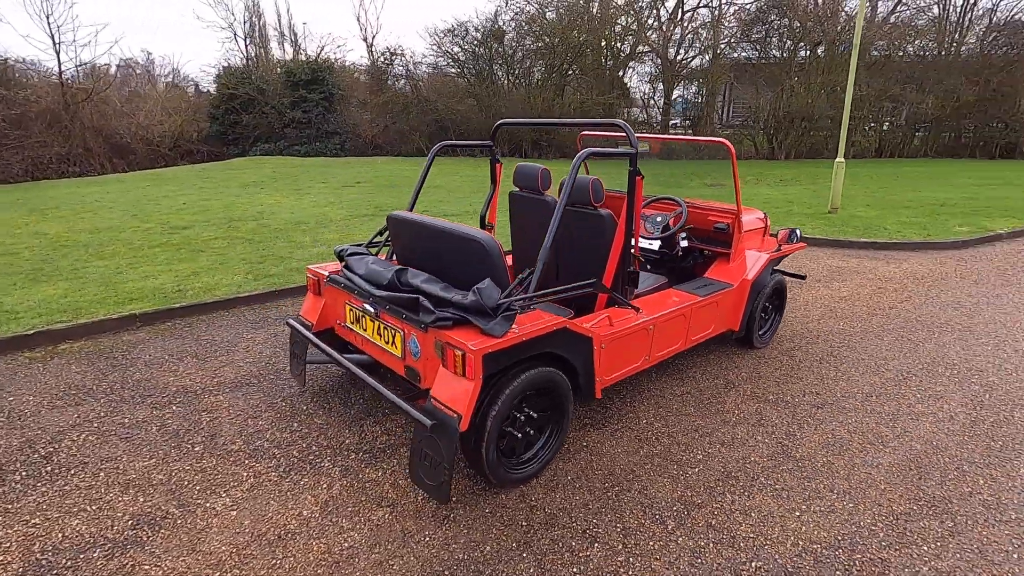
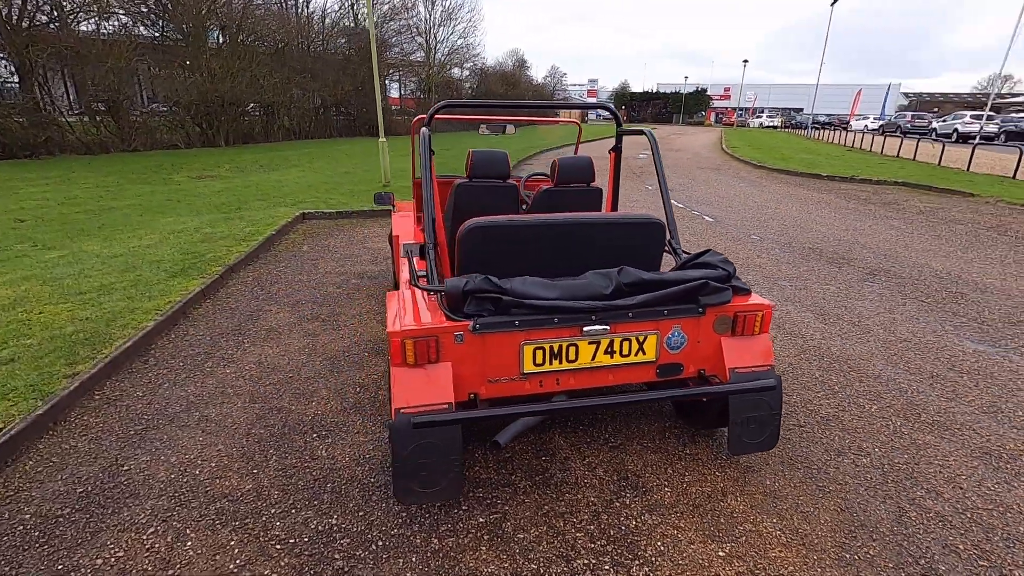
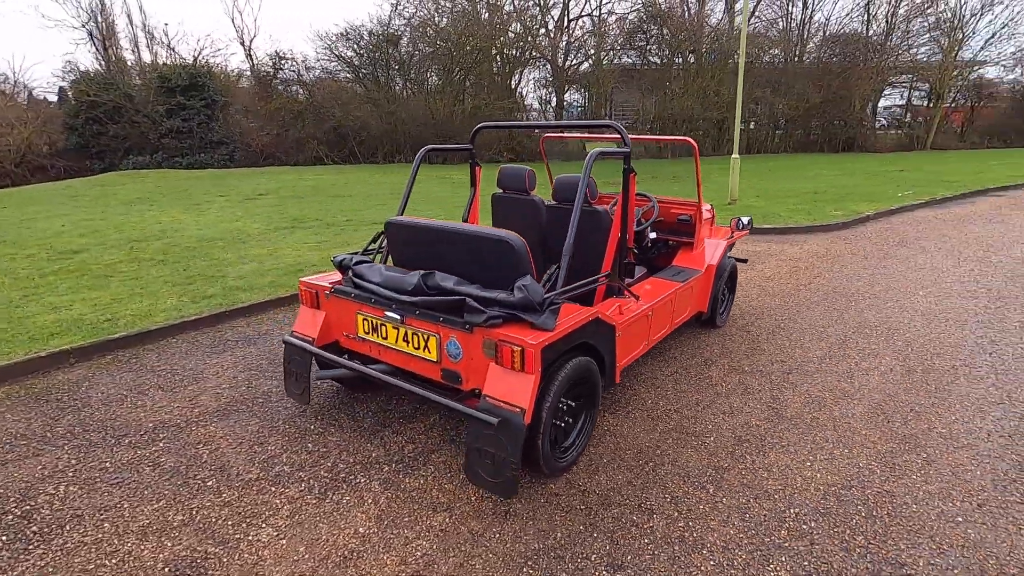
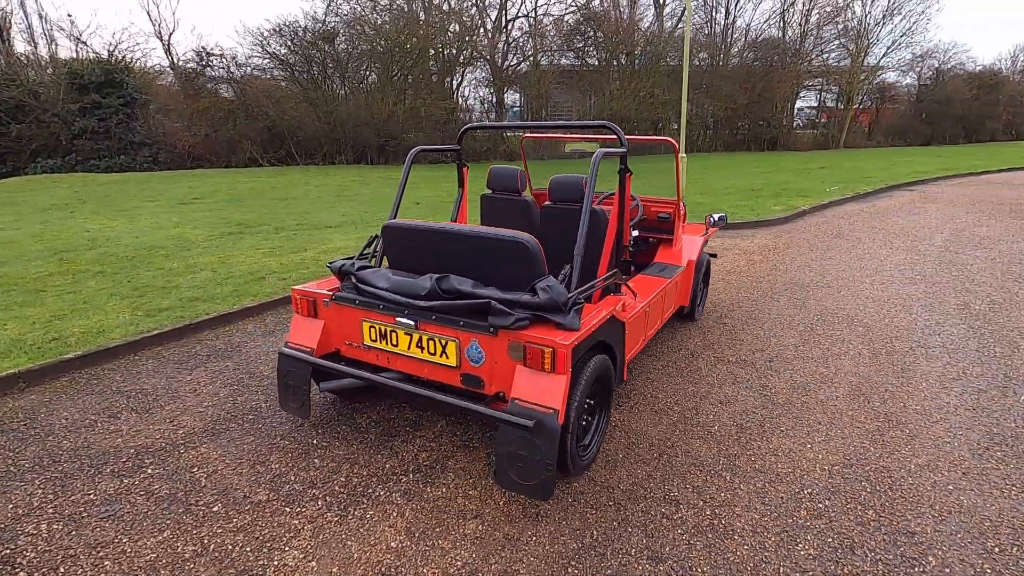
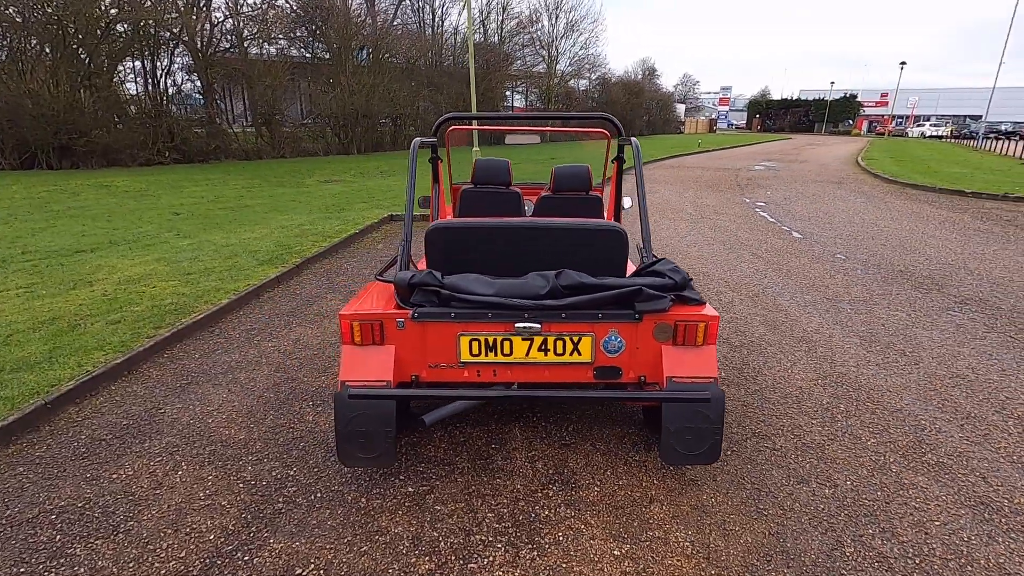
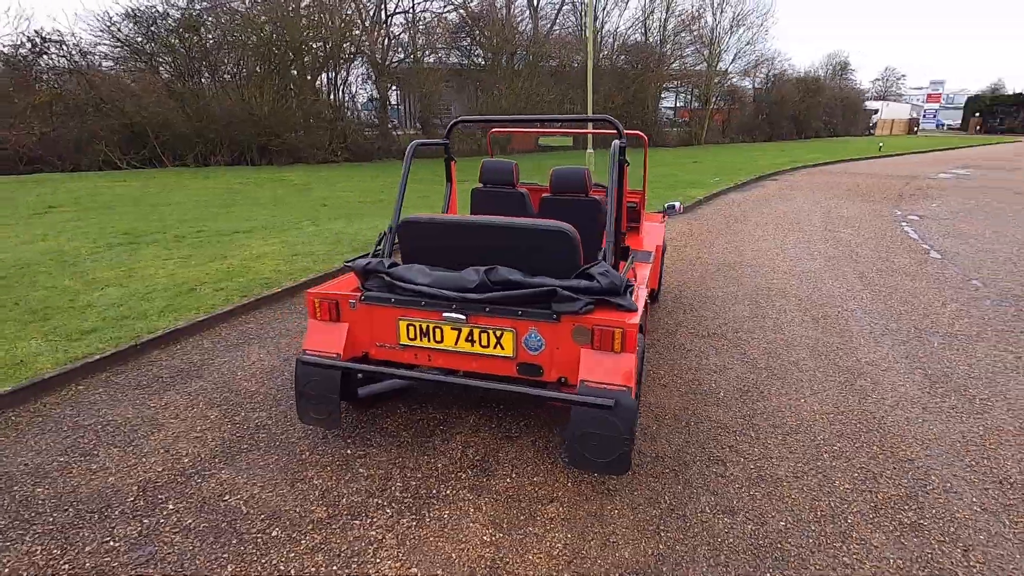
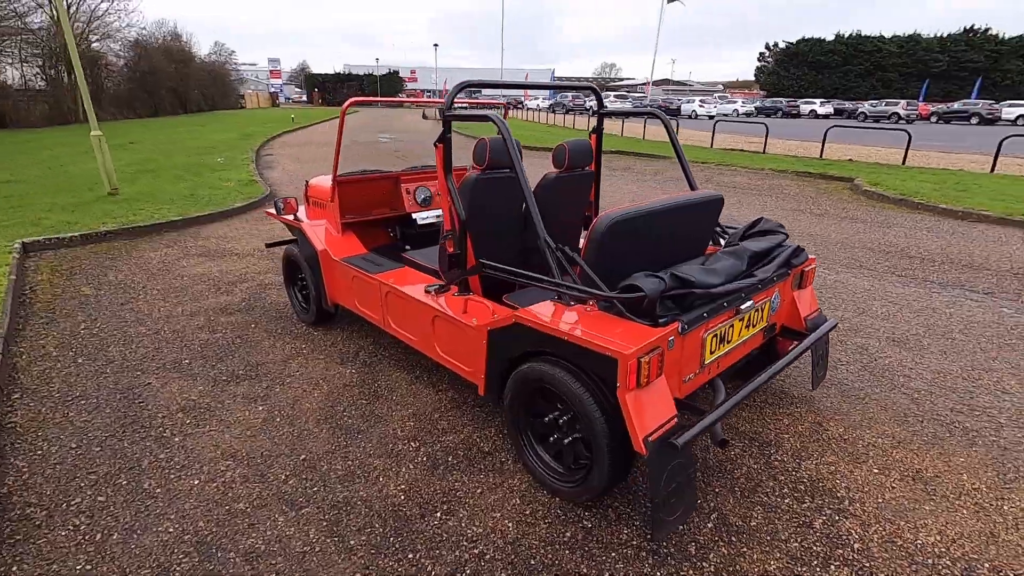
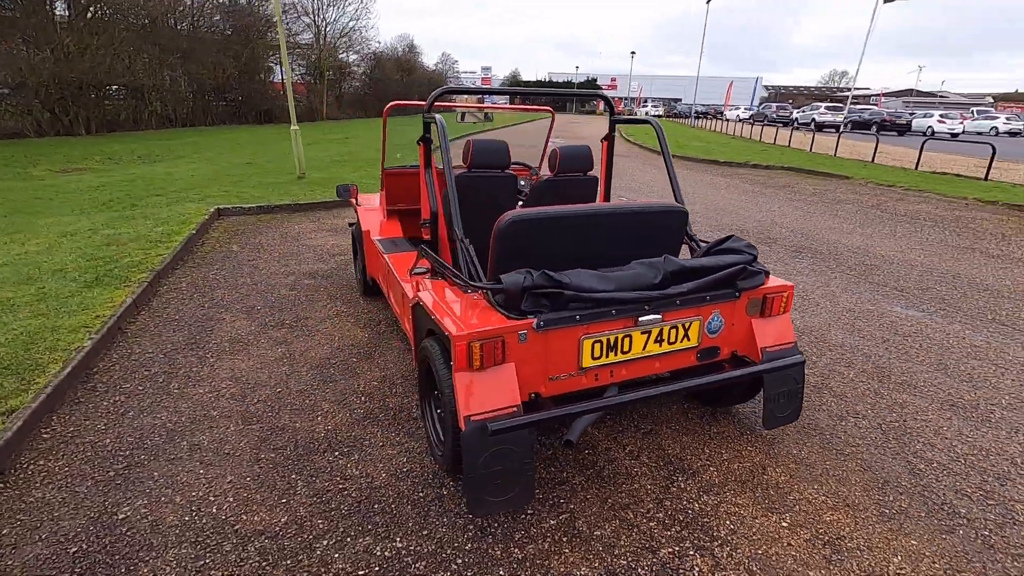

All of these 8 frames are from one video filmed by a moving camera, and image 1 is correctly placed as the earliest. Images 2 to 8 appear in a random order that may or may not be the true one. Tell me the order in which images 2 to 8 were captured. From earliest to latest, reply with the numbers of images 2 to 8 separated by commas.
3, 4, 6, 5, 2, 8, 7
